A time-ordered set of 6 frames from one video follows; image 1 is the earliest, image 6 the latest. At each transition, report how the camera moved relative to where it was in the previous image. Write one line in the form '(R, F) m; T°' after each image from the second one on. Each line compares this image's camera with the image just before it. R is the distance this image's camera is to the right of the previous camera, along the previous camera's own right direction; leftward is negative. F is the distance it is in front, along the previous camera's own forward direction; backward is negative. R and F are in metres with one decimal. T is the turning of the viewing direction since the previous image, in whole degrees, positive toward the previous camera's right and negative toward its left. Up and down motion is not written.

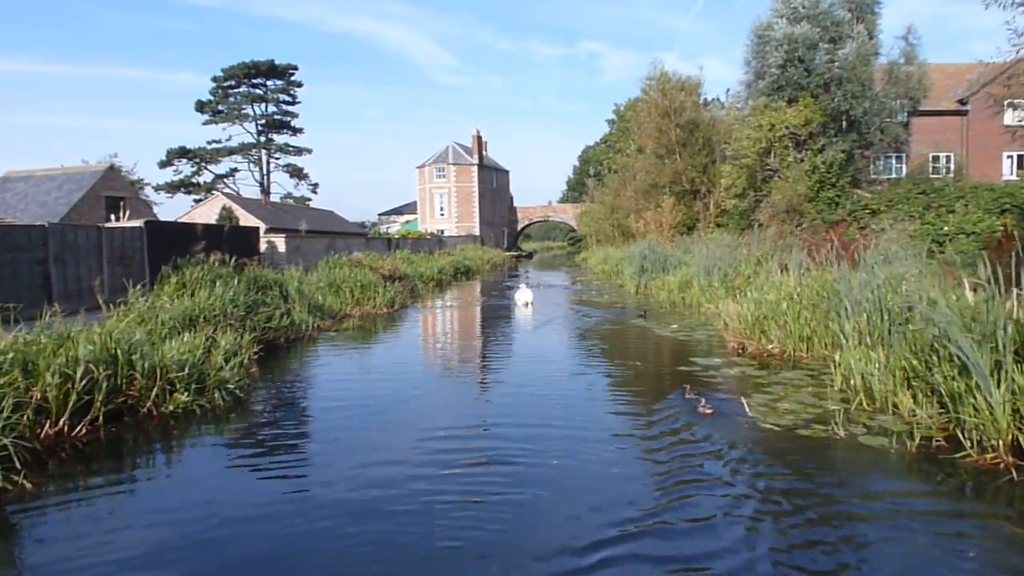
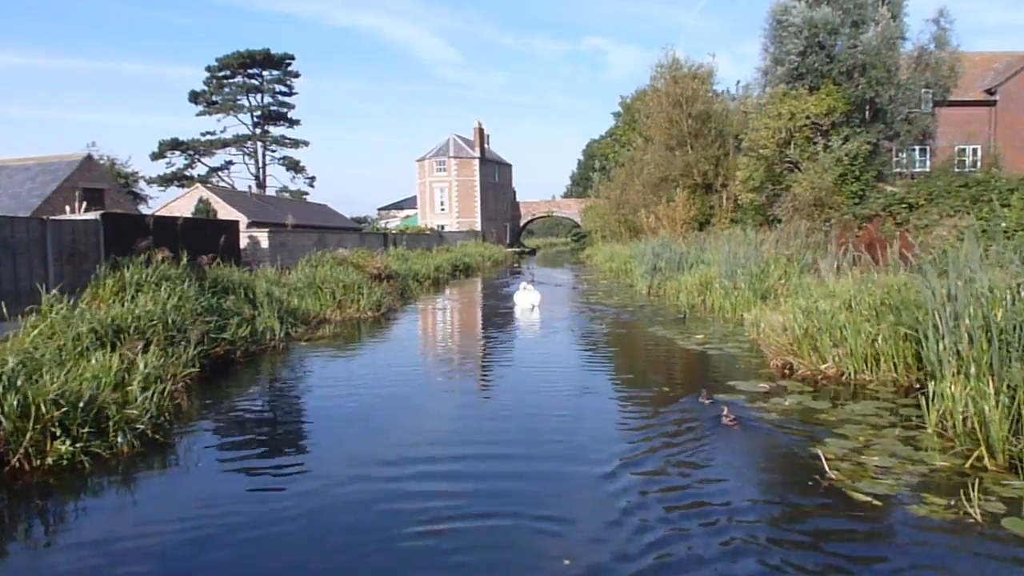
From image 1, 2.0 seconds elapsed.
(0.0, +1.8) m; 0°
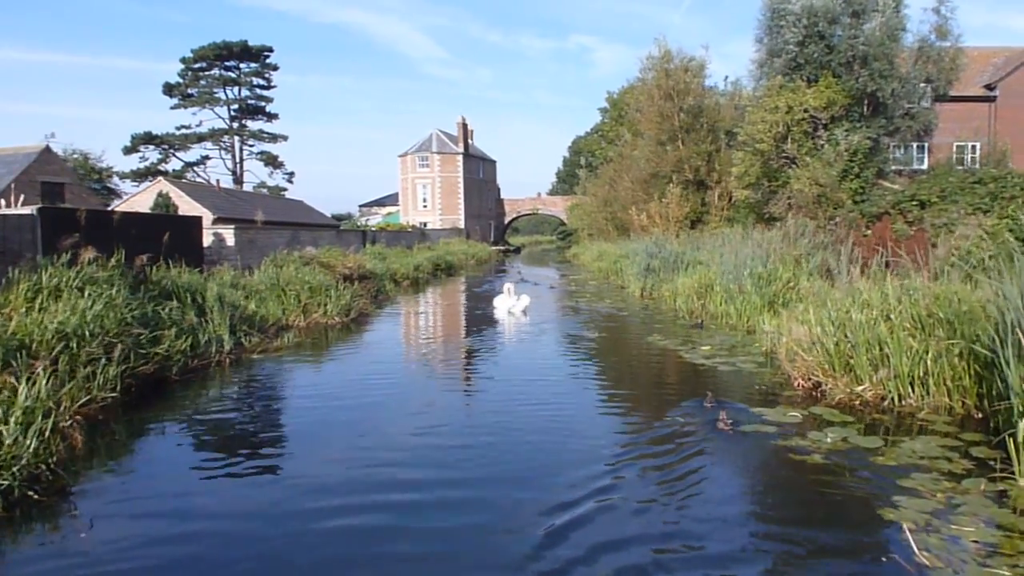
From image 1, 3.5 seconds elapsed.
(0.0, +1.3) m; +1°
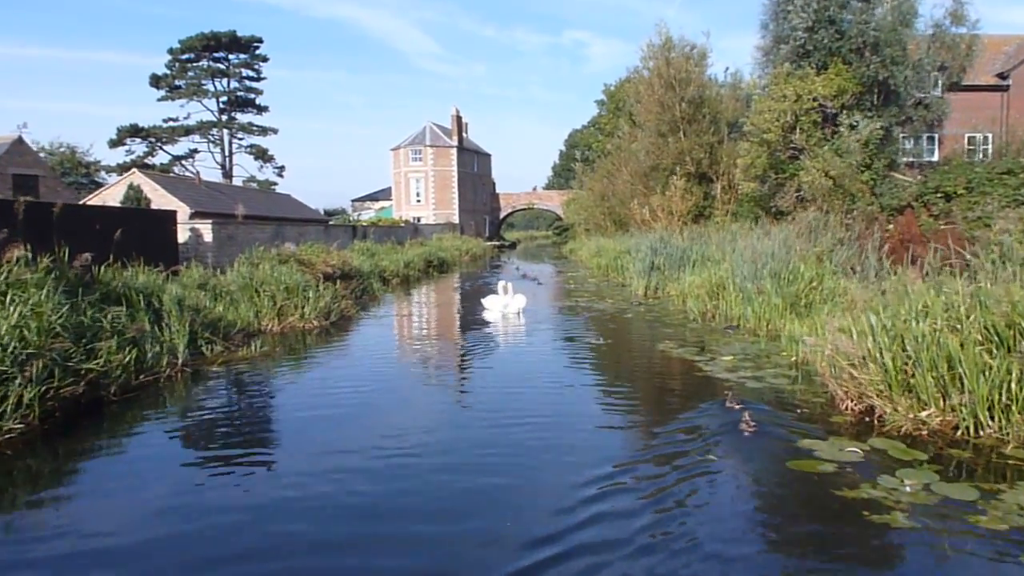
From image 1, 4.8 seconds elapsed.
(0.0, +1.2) m; 0°
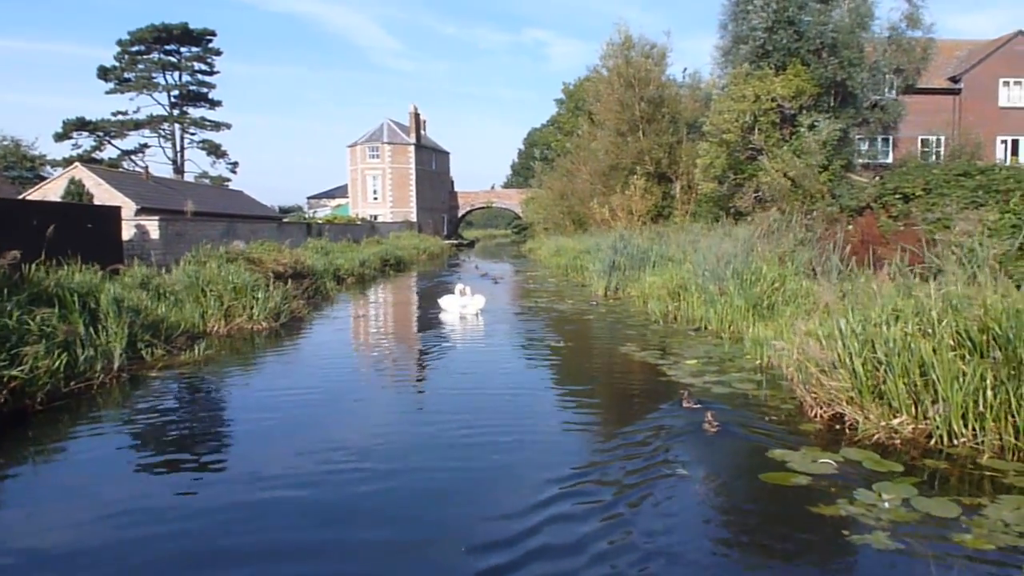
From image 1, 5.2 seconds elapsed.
(0.0, +0.3) m; +3°
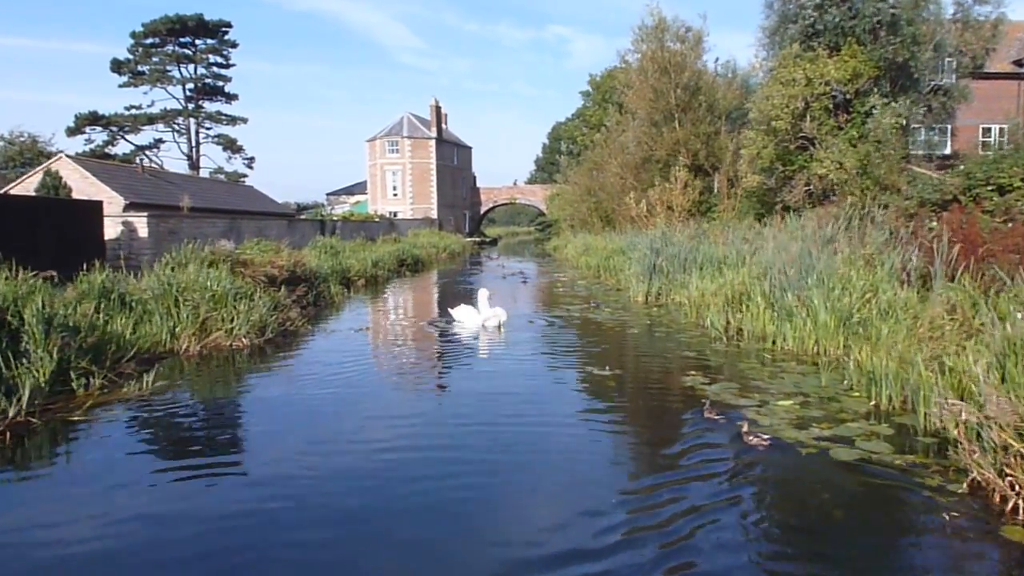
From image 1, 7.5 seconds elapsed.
(-0.1, +2.0) m; -2°
